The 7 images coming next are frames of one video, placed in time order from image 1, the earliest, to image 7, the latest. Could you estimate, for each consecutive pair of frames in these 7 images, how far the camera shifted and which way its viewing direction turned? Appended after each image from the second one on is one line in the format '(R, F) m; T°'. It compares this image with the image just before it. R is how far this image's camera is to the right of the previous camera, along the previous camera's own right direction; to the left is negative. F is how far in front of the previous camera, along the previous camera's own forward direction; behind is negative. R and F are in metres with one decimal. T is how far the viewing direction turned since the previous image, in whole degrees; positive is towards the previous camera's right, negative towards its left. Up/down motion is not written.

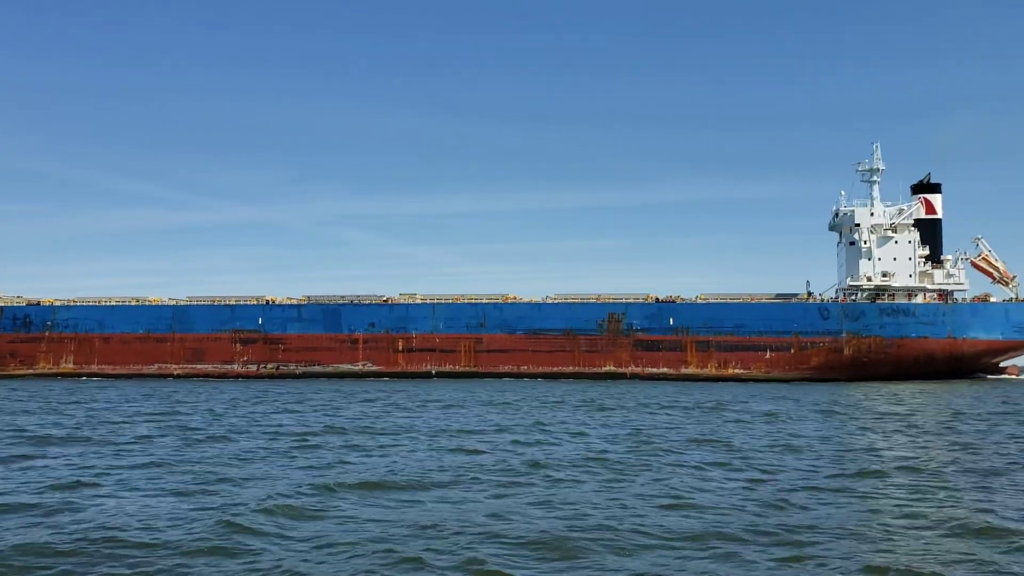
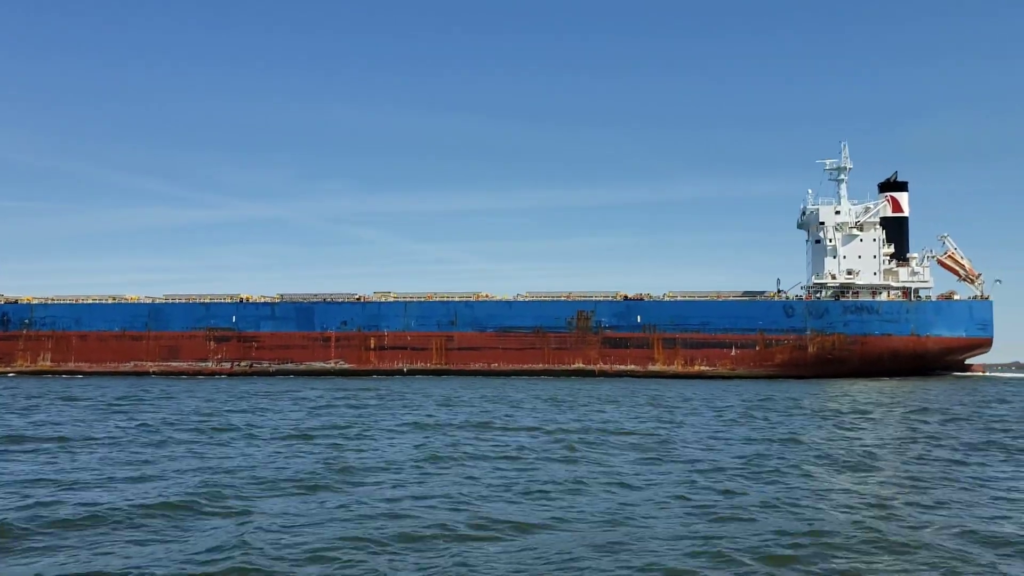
(+0.8, -0.2) m; 0°
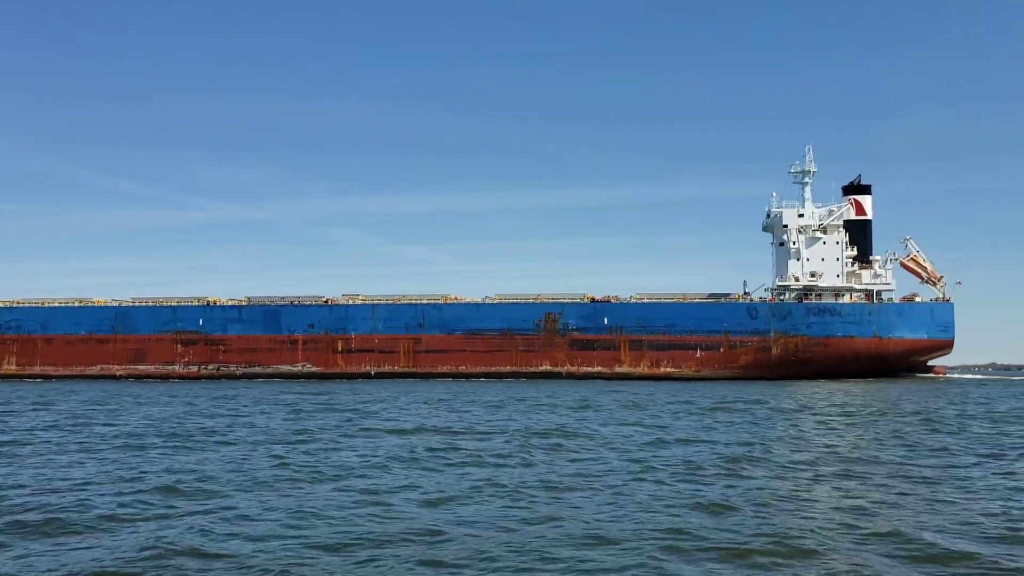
(+0.8, 0.0) m; +1°
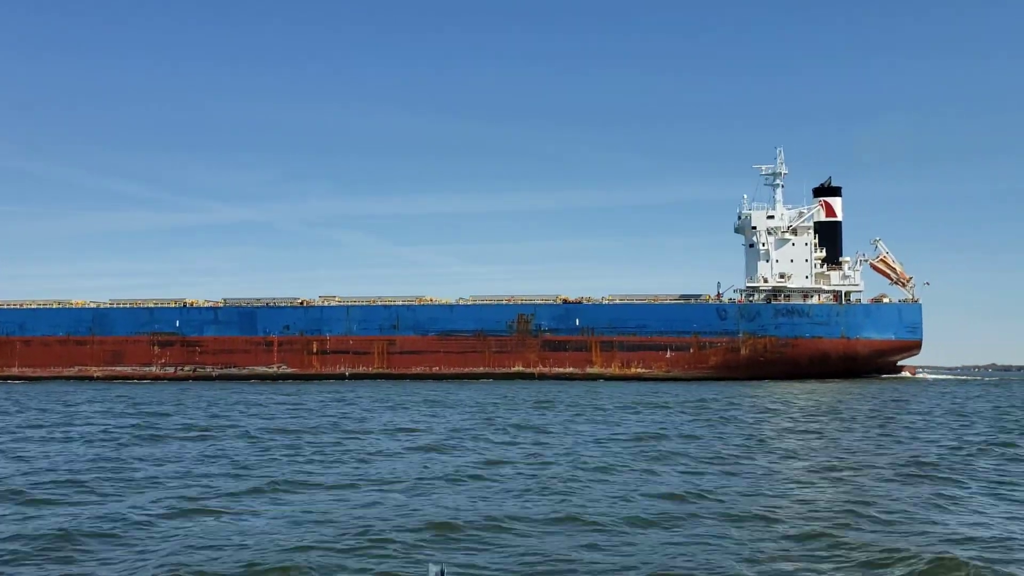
(+0.8, -0.2) m; 0°
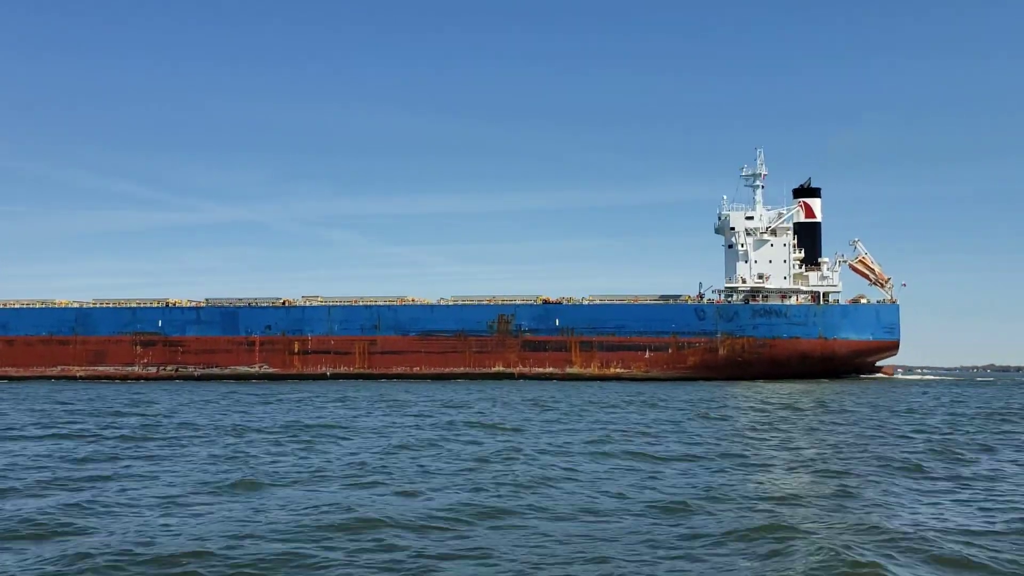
(+0.4, -0.1) m; 0°
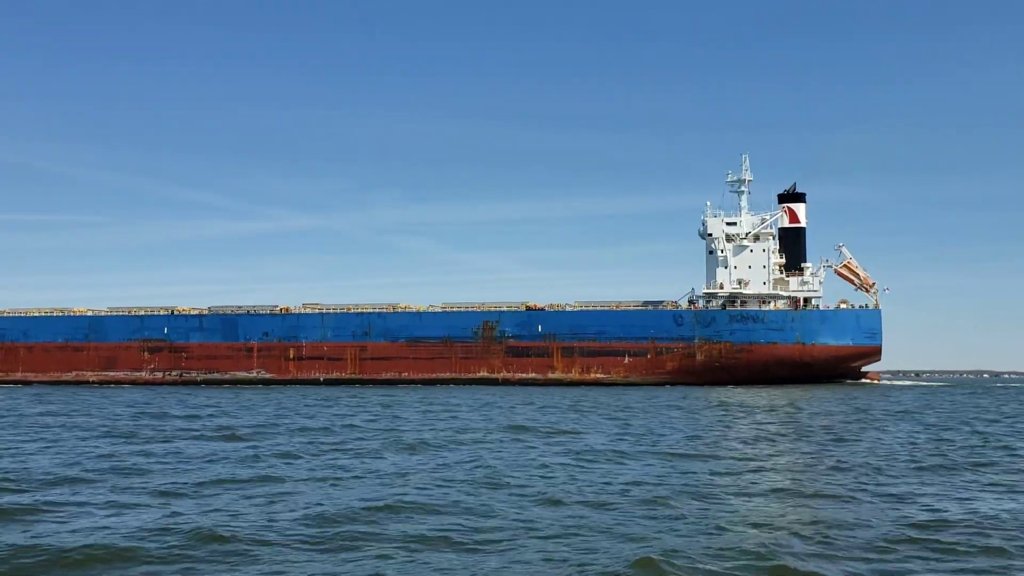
(+1.9, -0.4) m; -3°
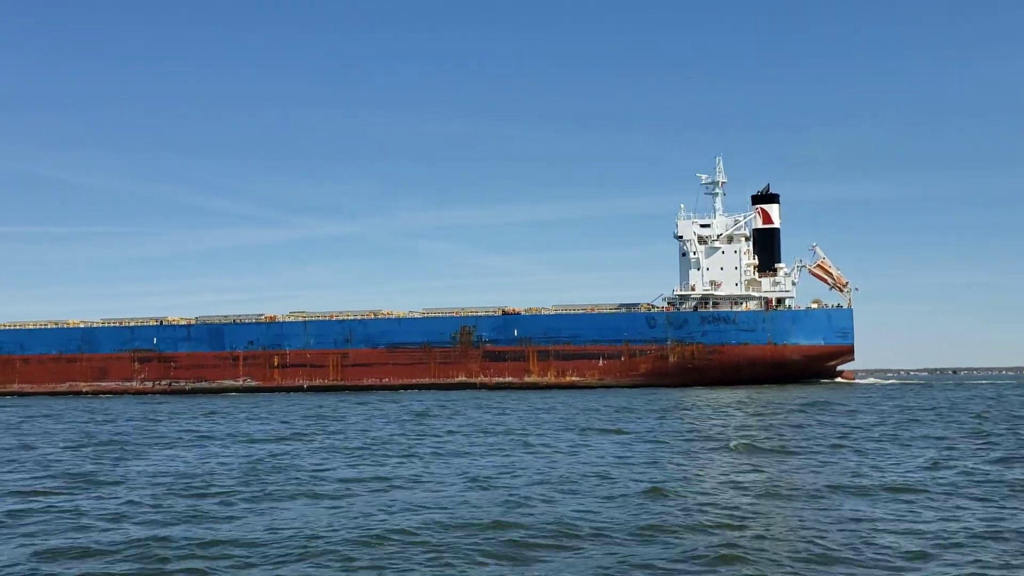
(+1.2, -0.3) m; -1°
